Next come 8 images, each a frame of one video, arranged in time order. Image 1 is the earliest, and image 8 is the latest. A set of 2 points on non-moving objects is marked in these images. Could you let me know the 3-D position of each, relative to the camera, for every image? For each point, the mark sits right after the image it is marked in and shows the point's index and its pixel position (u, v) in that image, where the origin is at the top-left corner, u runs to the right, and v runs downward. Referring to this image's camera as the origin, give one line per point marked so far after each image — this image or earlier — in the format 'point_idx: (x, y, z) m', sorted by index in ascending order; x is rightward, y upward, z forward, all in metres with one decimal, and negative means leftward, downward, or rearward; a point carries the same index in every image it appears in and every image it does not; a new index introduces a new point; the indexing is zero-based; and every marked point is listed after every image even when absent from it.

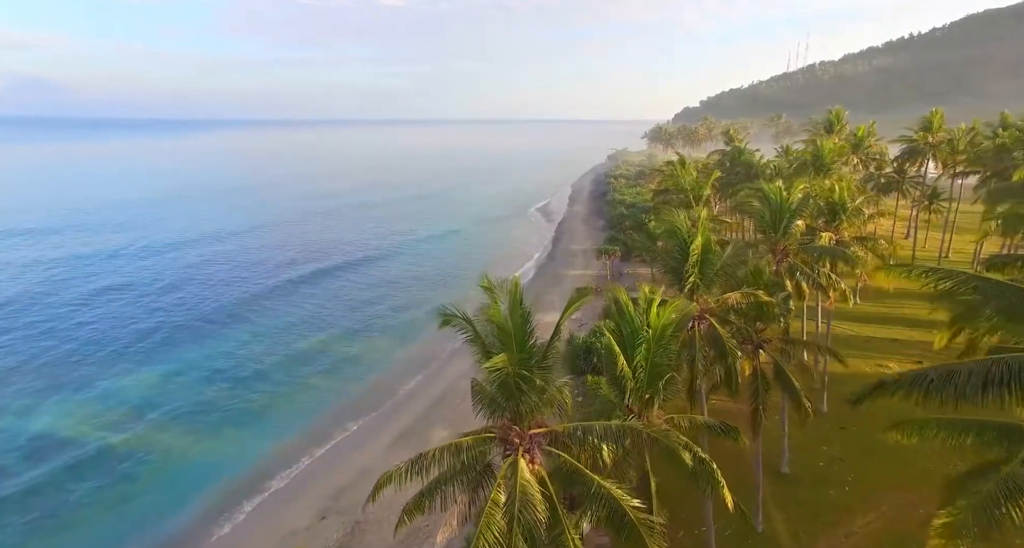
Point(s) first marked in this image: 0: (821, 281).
0: (+9.6, -0.2, +17.2) m
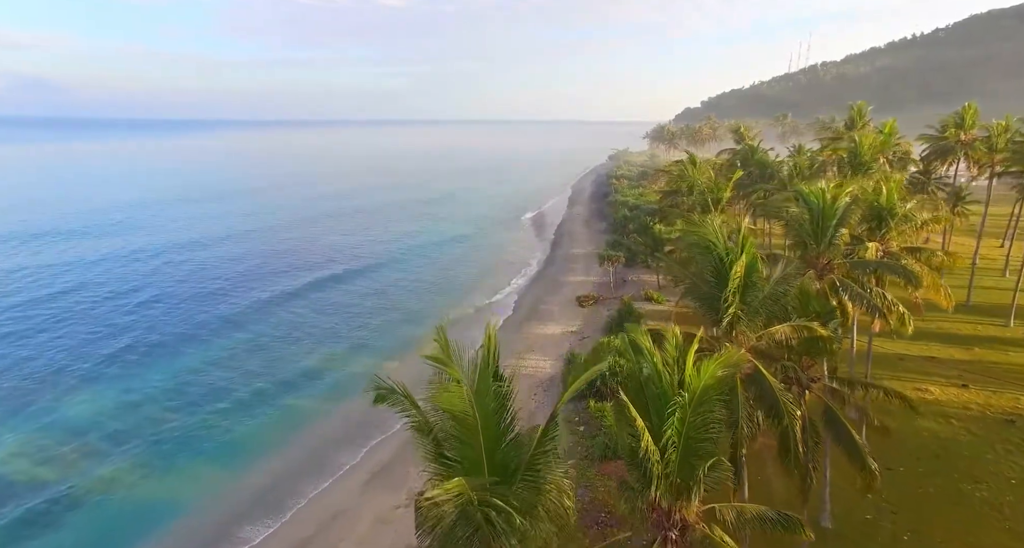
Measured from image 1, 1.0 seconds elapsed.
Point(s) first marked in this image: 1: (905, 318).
0: (+9.3, -0.7, +14.2) m
1: (+10.1, -1.1, +14.3) m
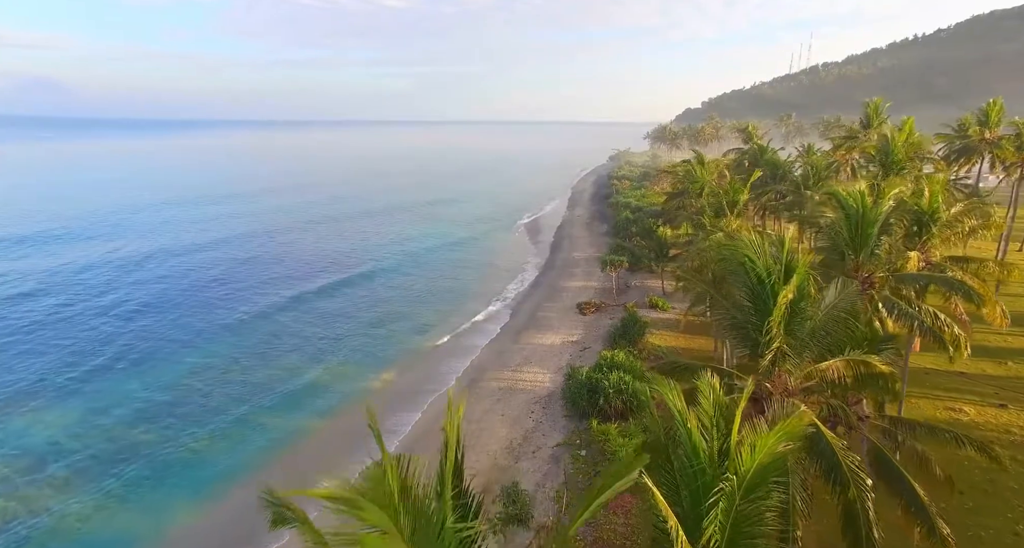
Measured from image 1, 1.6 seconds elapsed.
0: (+9.2, -1.1, +12.3) m
1: (+10.0, -1.5, +12.3) m
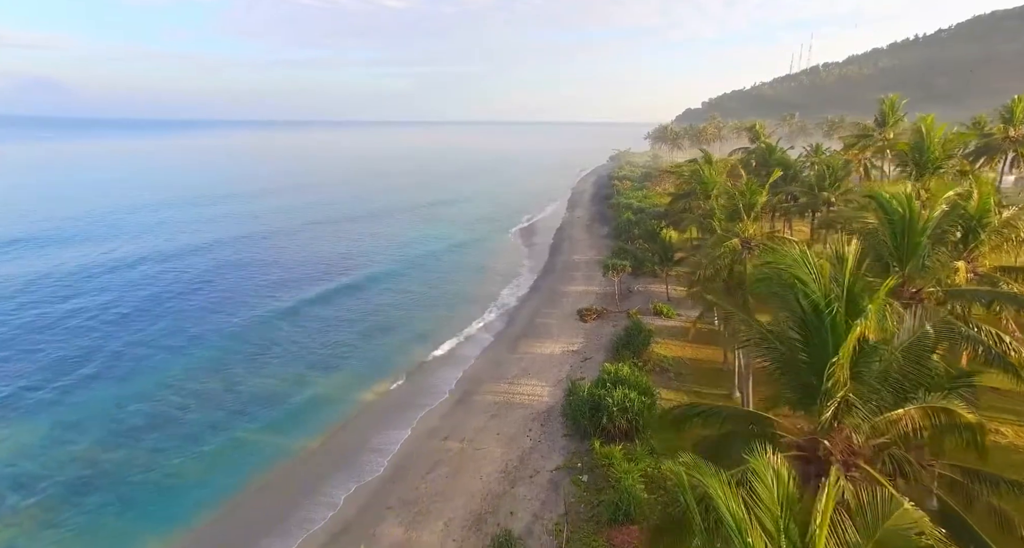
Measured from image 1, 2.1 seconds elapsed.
0: (+9.0, -1.4, +10.5) m
1: (+9.8, -1.8, +10.6) m
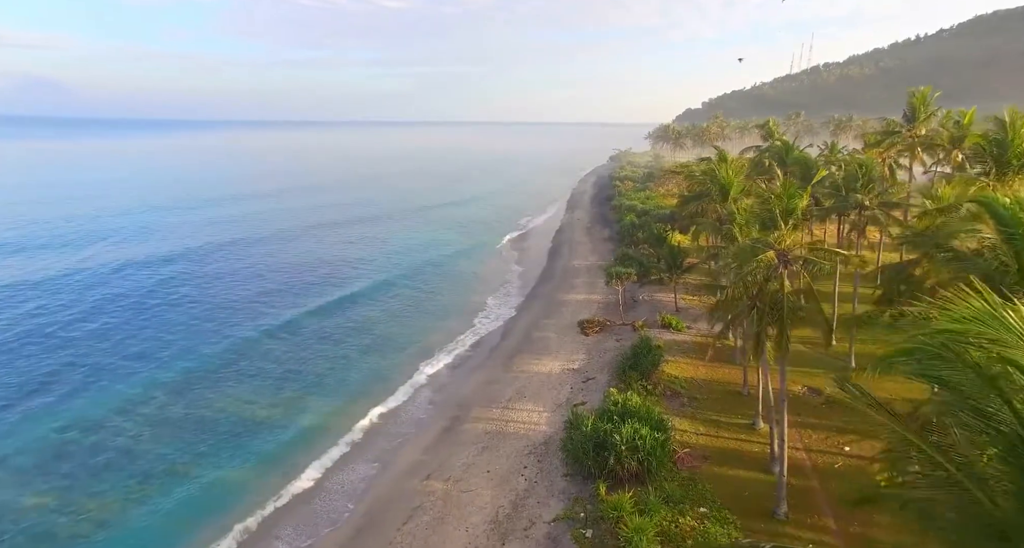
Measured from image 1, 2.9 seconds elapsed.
0: (+8.7, -1.9, +7.5) m
1: (+9.5, -2.3, +7.6) m
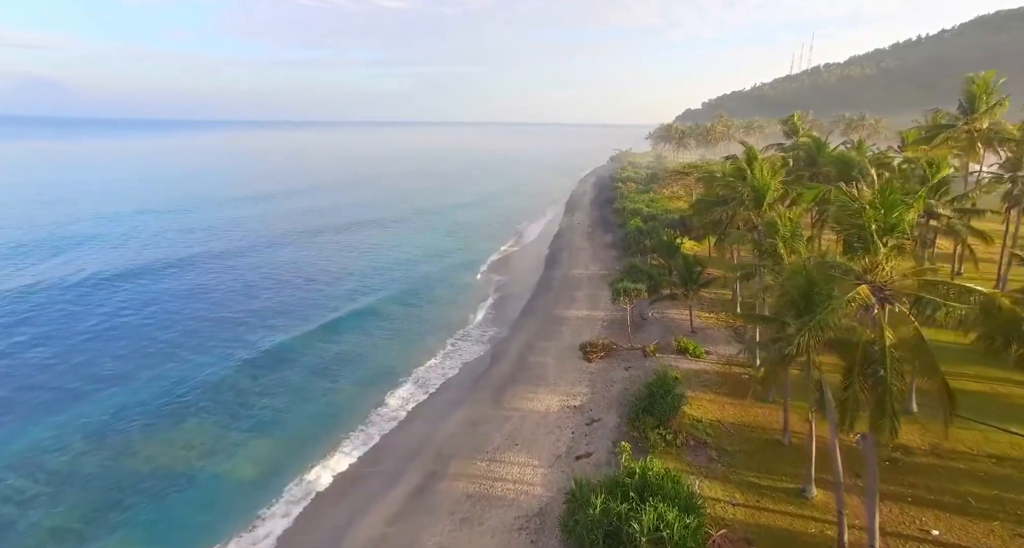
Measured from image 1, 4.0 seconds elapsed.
0: (+8.3, -2.7, +3.1) m
1: (+9.1, -3.2, +3.1) m
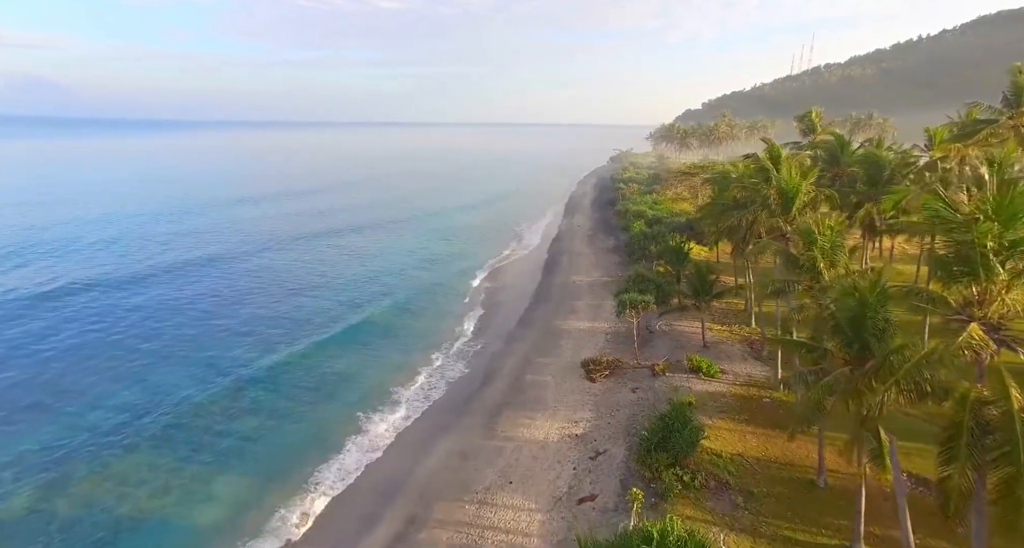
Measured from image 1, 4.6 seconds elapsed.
0: (+8.1, -3.2, +0.5) m
1: (+8.9, -3.6, +0.5) m
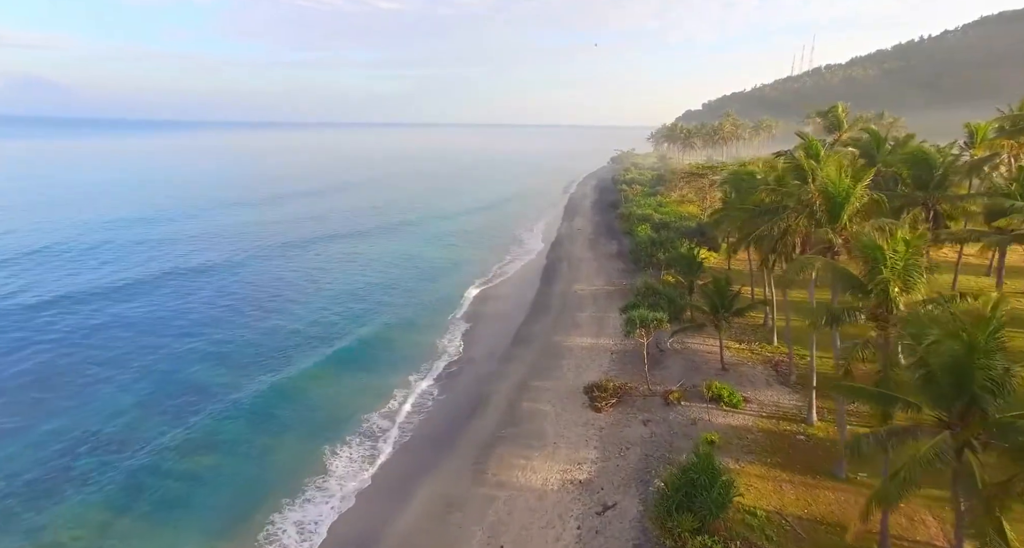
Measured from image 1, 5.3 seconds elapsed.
0: (+7.9, -3.8, -2.7) m
1: (+8.7, -4.2, -2.6) m
